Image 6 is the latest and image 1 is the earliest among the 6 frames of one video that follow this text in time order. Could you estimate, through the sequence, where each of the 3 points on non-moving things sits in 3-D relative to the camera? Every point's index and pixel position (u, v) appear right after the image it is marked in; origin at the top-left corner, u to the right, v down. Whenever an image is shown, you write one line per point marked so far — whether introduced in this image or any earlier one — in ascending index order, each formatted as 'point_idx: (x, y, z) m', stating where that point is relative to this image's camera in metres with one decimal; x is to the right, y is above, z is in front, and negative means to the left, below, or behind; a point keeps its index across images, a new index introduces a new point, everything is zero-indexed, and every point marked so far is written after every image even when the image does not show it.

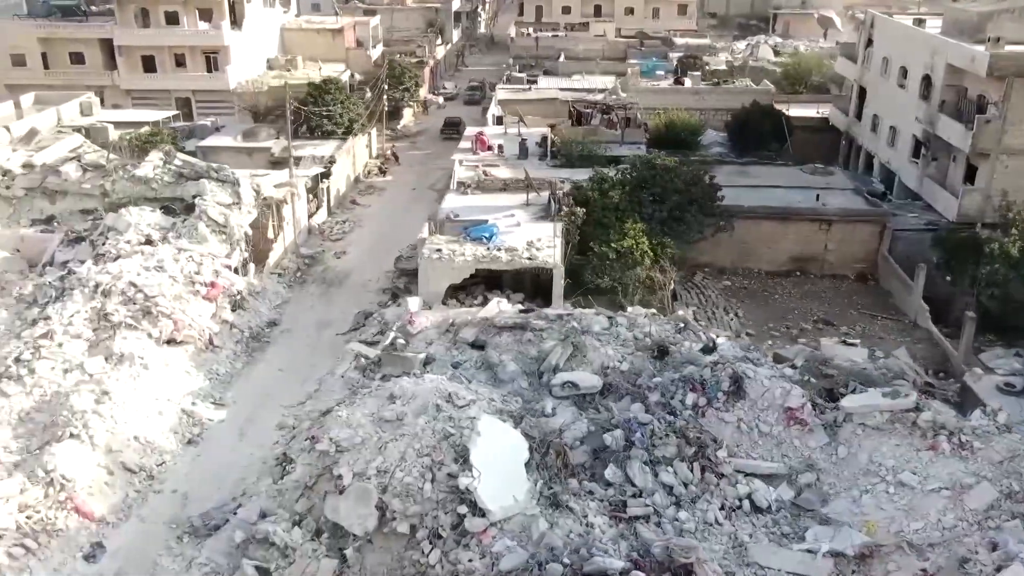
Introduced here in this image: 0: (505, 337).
0: (-0.1, -1.0, +18.0) m
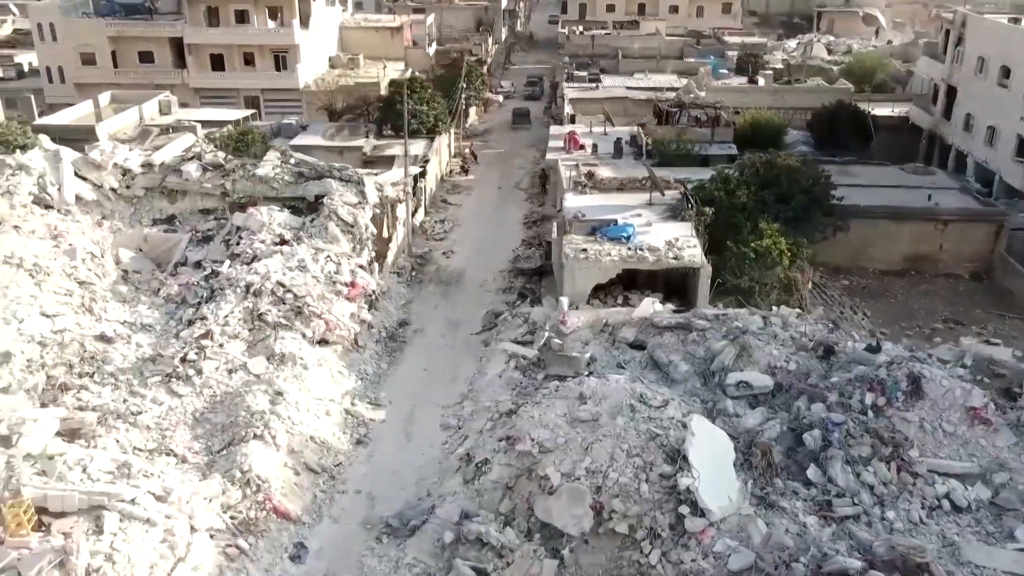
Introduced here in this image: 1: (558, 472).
0: (+3.1, -1.0, +18.0) m
1: (+0.7, -2.9, +14.1) m
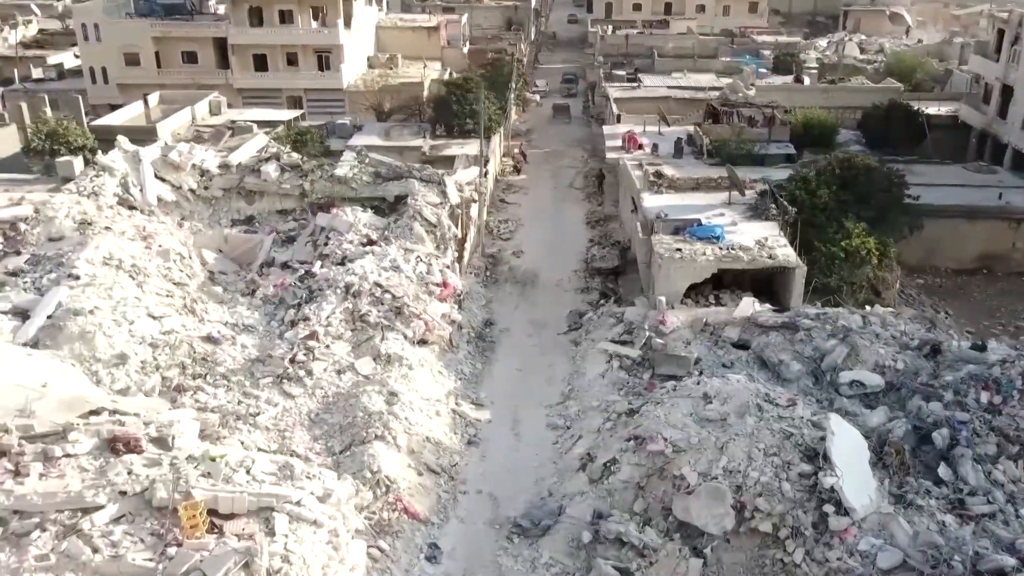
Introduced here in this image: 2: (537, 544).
0: (+5.2, -1.0, +18.1) m
1: (+2.8, -2.9, +14.2) m
2: (+0.4, -4.1, +14.5) m
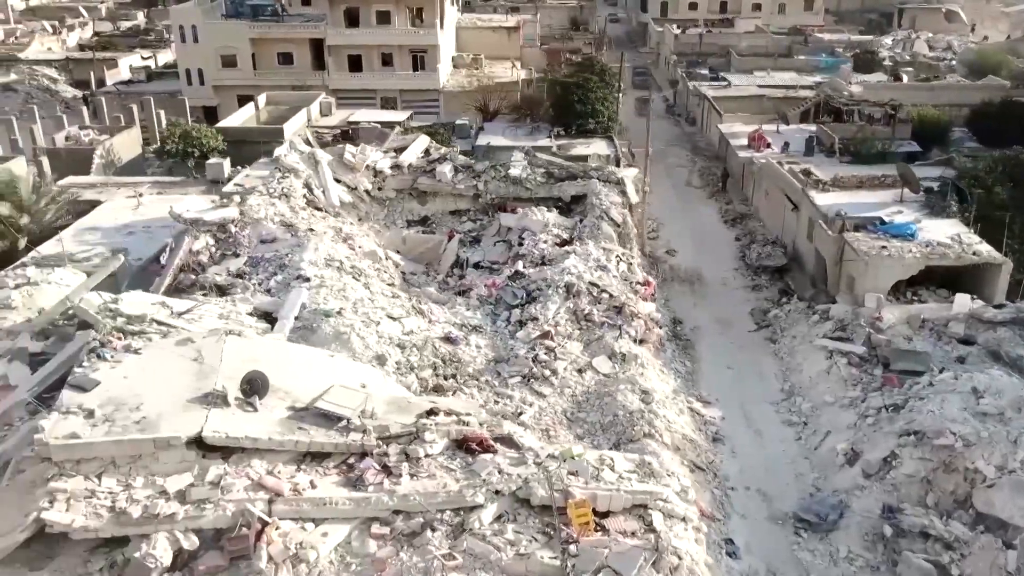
0: (+9.9, -0.9, +18.3) m
1: (+7.6, -2.8, +14.4) m
2: (+5.1, -4.1, +14.7) m
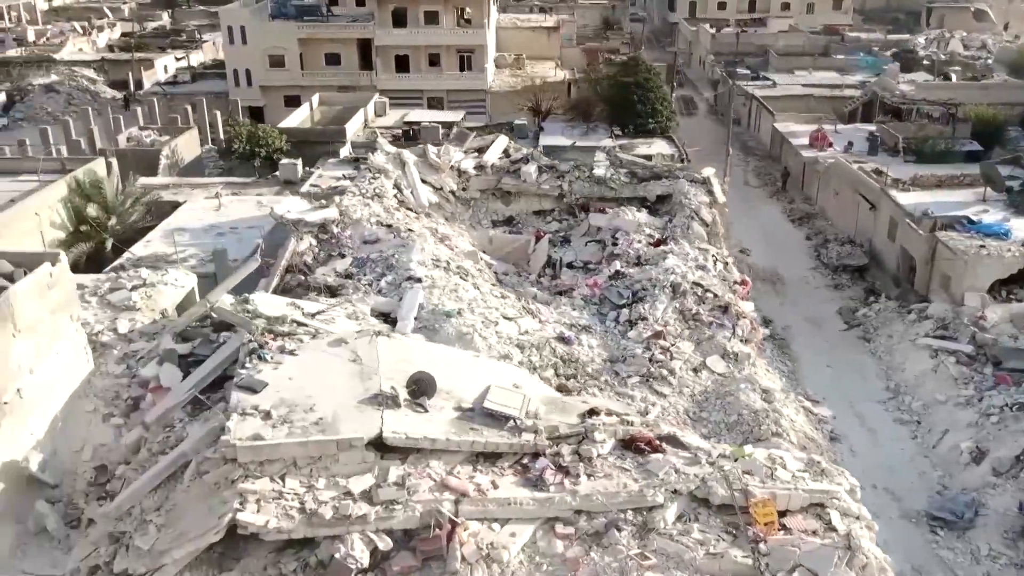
0: (+12.2, -0.9, +18.4) m
1: (+9.9, -2.8, +14.4) m
2: (+7.4, -4.0, +14.8) m
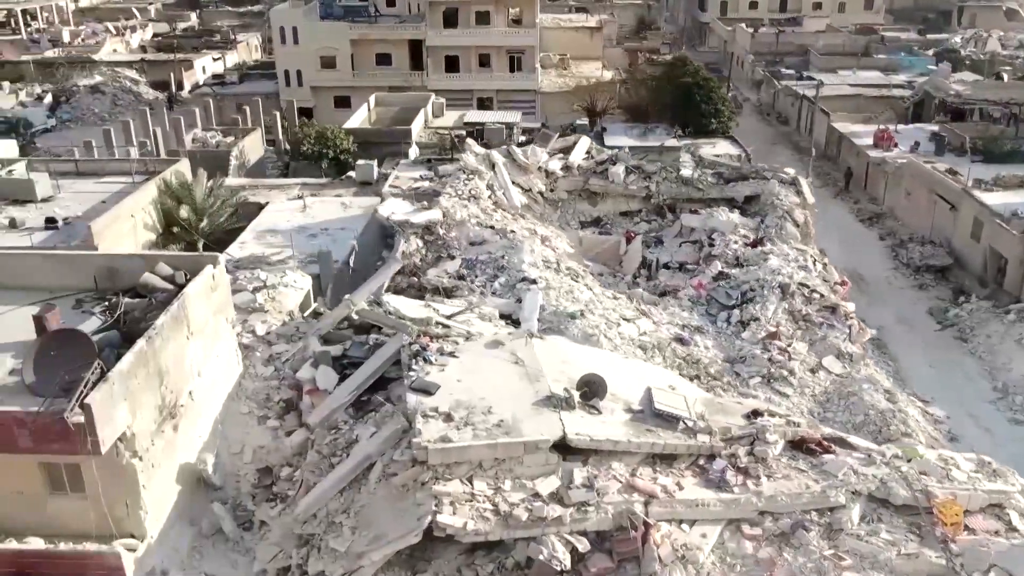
0: (+14.5, -0.9, +18.5) m
1: (+12.2, -2.8, +14.5) m
2: (+9.8, -4.1, +14.9) m
